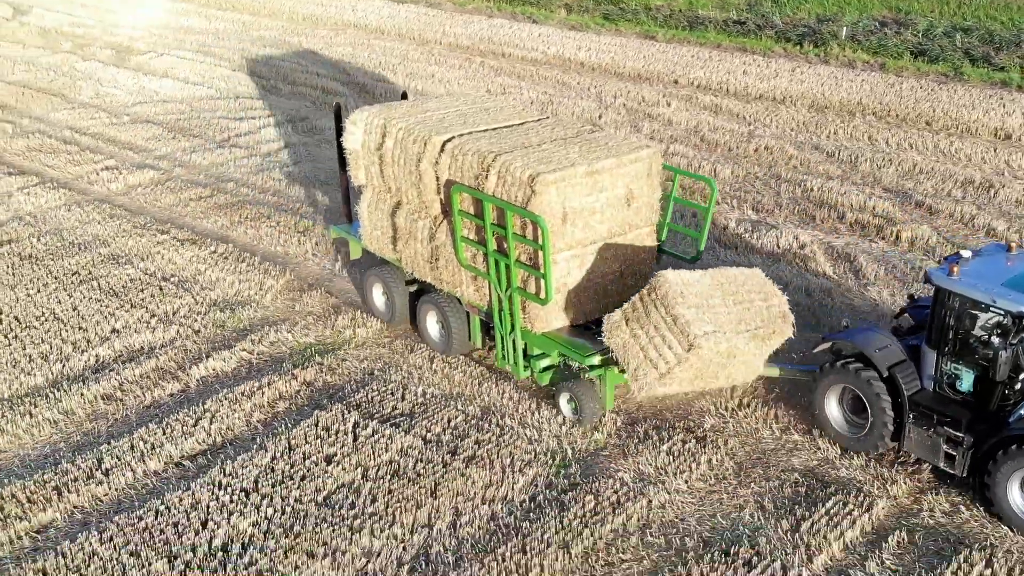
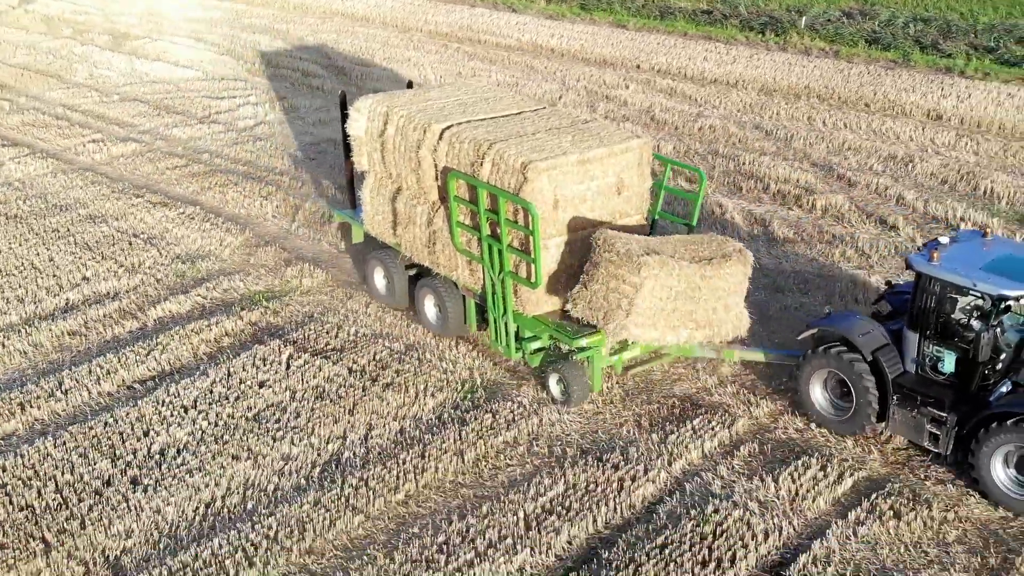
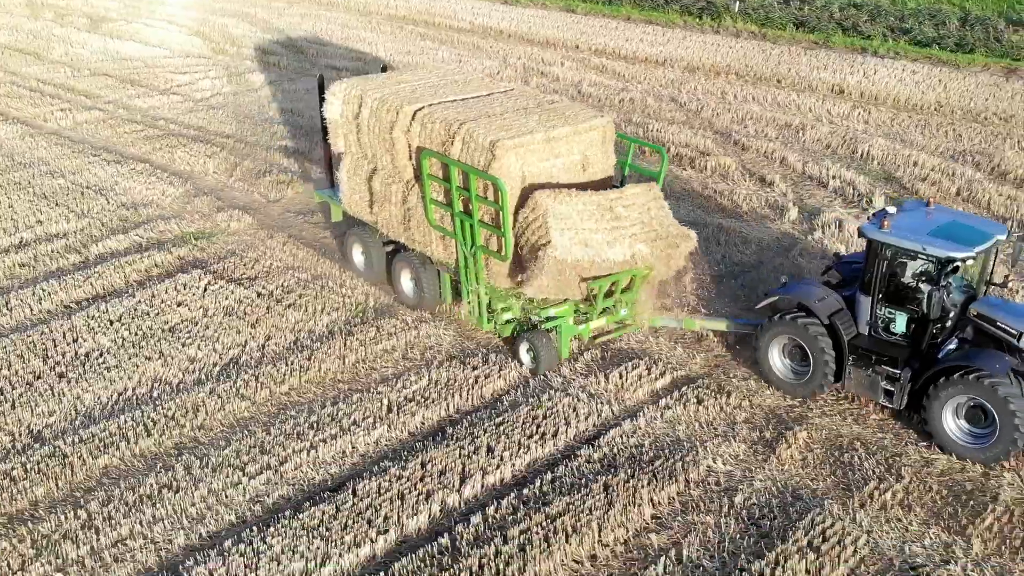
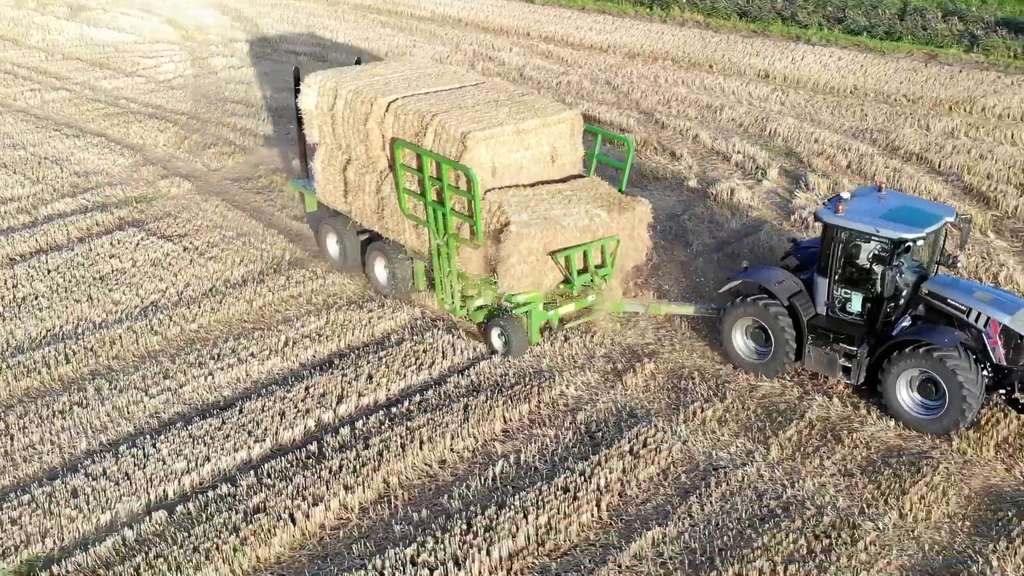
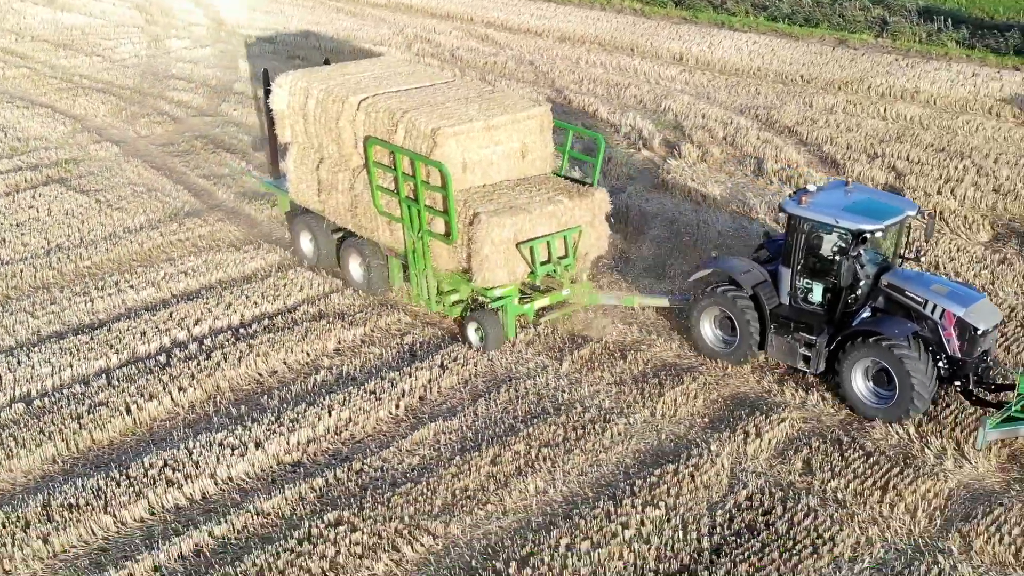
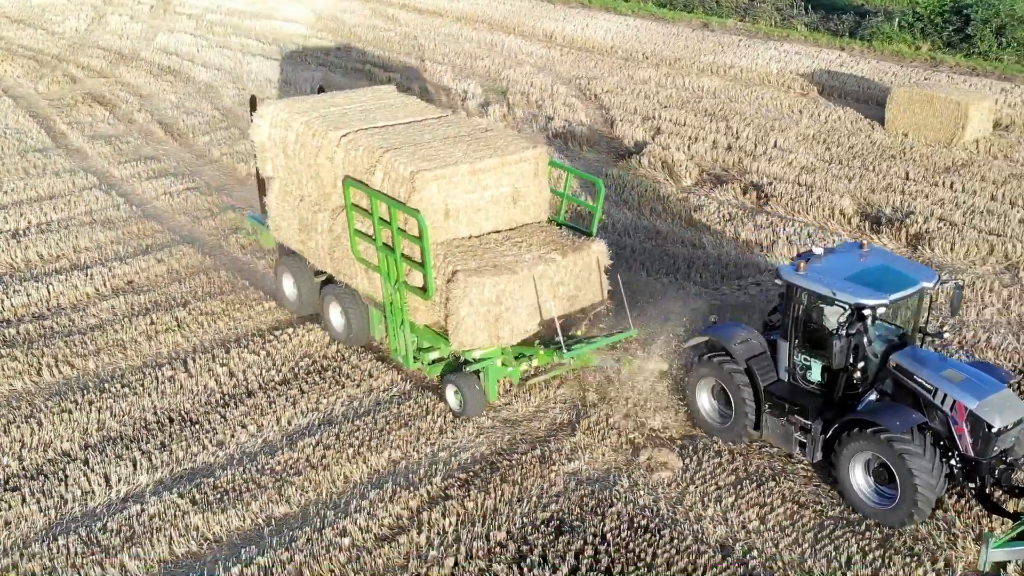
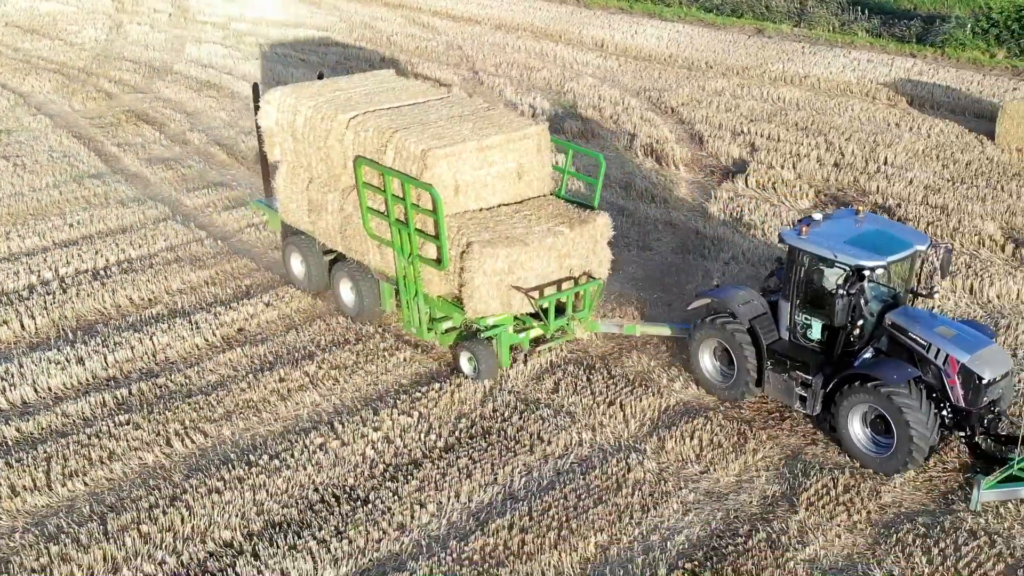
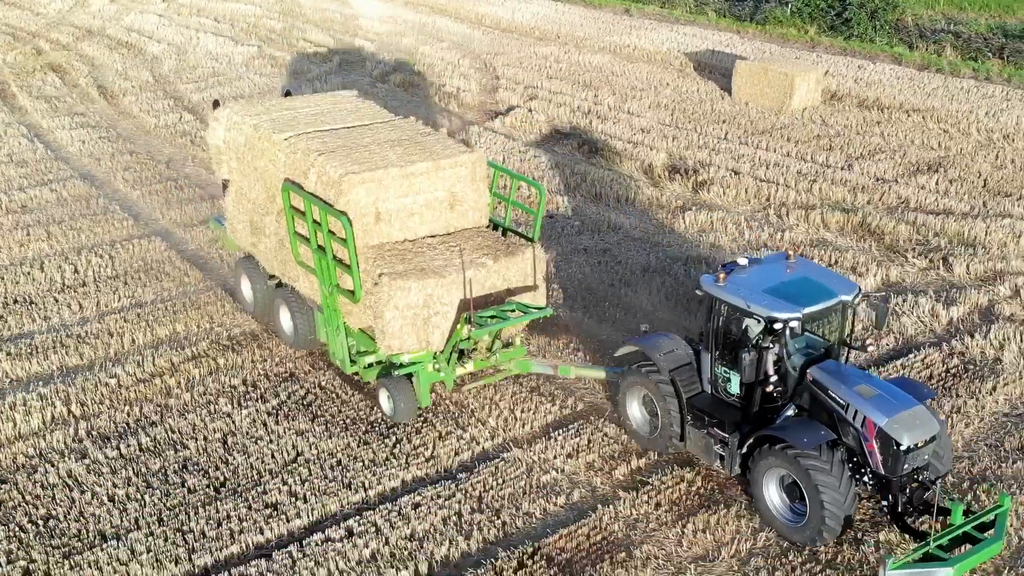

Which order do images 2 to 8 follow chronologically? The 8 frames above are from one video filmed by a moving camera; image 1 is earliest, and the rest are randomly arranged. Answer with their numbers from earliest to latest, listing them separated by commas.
2, 3, 4, 5, 7, 6, 8
